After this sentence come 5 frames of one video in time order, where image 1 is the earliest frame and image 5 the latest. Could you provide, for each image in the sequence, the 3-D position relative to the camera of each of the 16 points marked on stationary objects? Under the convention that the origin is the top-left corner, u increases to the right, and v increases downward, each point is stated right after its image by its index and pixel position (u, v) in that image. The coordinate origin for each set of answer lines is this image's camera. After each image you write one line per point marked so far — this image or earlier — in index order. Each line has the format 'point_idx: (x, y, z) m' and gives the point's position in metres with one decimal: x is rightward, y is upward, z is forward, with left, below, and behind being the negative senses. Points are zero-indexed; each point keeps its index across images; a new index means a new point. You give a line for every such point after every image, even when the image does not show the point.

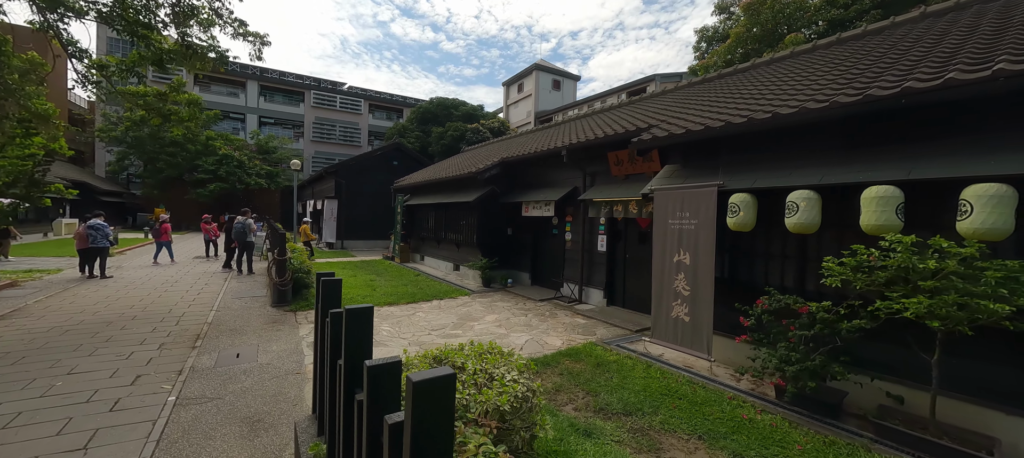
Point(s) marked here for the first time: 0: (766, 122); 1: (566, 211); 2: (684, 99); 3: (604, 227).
0: (+2.6, +1.1, +3.8) m
1: (+1.2, +0.4, +8.1) m
2: (+3.4, +2.7, +7.7) m
3: (+1.7, 0.0, +7.2) m
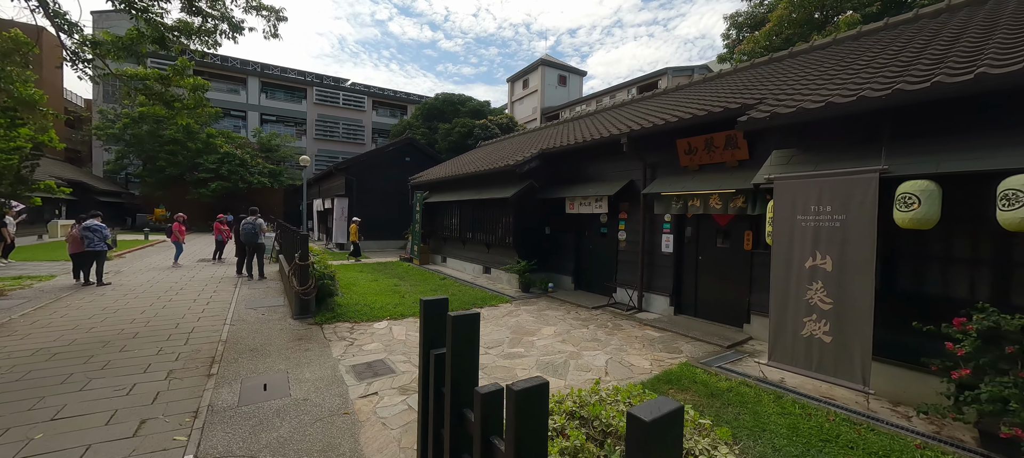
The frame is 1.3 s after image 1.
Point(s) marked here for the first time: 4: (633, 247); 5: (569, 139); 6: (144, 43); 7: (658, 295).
0: (+3.5, +1.1, +2.9) m
1: (+2.1, +0.4, +7.2) m
2: (+4.3, +2.8, +6.8) m
3: (+2.6, +0.1, +6.3) m
4: (+2.2, -0.3, +6.9) m
5: (+1.2, +1.9, +8.0) m
6: (-6.1, +3.1, +6.2) m
7: (+2.5, -1.1, +6.5) m
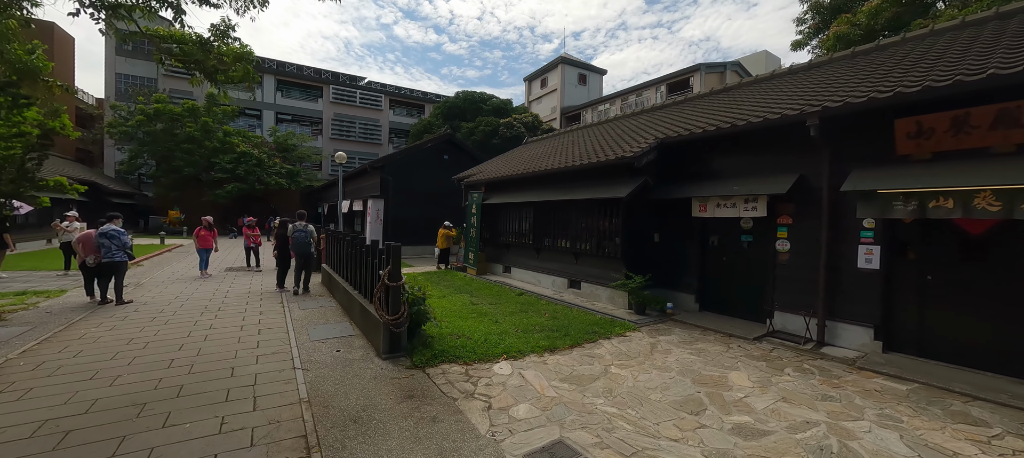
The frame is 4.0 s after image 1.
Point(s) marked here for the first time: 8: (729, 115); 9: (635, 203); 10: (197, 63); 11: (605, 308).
0: (+5.4, +1.0, +1.4) m
1: (+4.0, +0.3, +5.6) m
2: (+6.3, +2.6, +5.3) m
3: (+4.6, 0.0, +4.7) m
4: (+4.2, -0.5, +5.3) m
5: (+3.2, +1.8, +6.5) m
6: (-4.1, +3.0, +4.7) m
7: (+4.5, -1.3, +4.9) m
8: (+3.6, +1.9, +6.2) m
9: (+2.3, +0.5, +6.9) m
10: (-4.5, +2.4, +5.3) m
11: (+1.7, -1.5, +6.9) m
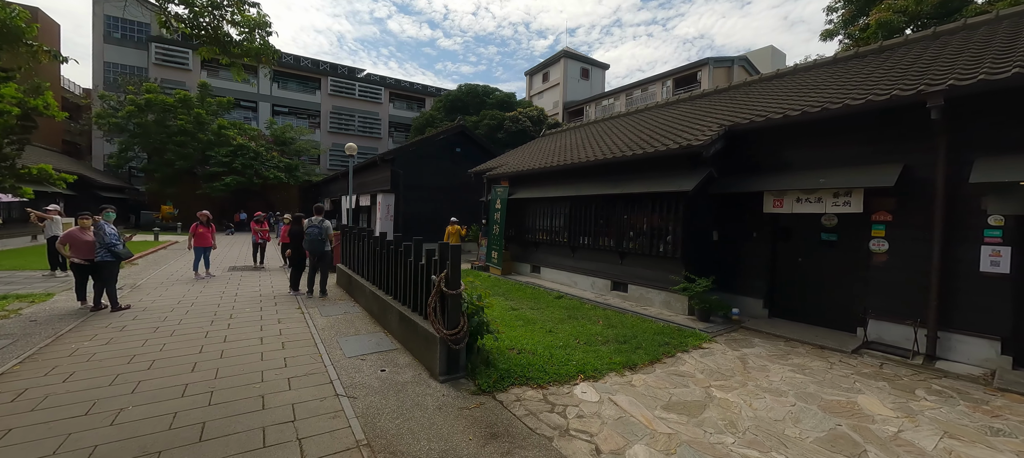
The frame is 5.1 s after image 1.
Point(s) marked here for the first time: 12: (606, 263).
0: (+6.3, +1.0, +0.7) m
1: (+4.8, +0.3, +5.0) m
2: (+7.1, +2.7, +4.6) m
3: (+5.4, 0.0, +4.1) m
4: (+5.0, -0.4, +4.7) m
5: (+4.0, +1.8, +5.8) m
6: (-3.3, +3.0, +3.9) m
7: (+5.3, -1.2, +4.3) m
8: (+4.4, +1.9, +5.5) m
9: (+3.1, +0.5, +6.2) m
10: (-3.7, +2.4, +4.5) m
11: (+2.5, -1.4, +6.3) m
12: (+1.9, -0.7, +7.7) m
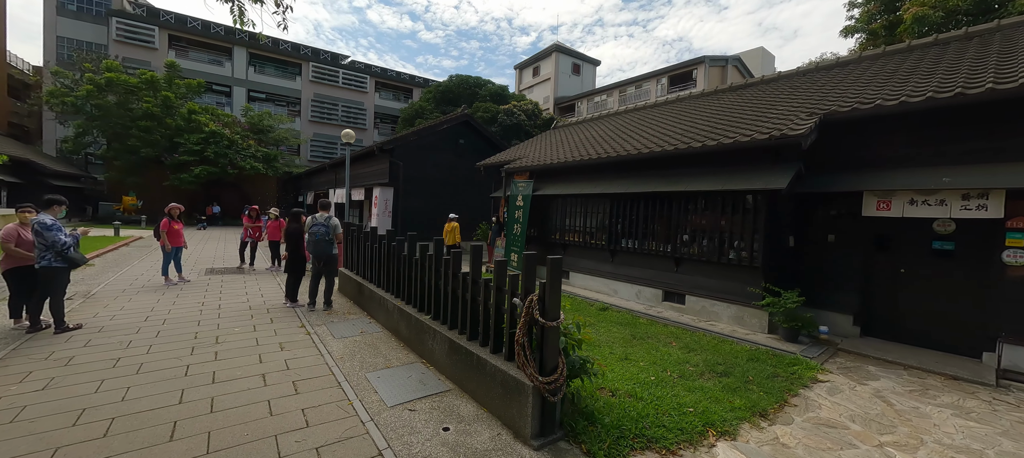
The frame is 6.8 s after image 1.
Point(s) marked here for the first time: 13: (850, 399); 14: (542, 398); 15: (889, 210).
0: (+7.3, +0.9, 0.0) m
1: (+5.6, +0.2, +4.2) m
2: (+8.0, +2.5, +4.0) m
3: (+6.3, -0.1, +3.4) m
4: (+5.8, -0.5, +3.9) m
5: (+4.8, +1.8, +5.0) m
6: (-2.4, +3.0, +2.7) m
7: (+6.1, -1.3, +3.6) m
8: (+5.2, +1.8, +4.7) m
9: (+3.8, +0.5, +5.4) m
10: (-2.8, +2.4, +3.3) m
11: (+3.2, -1.5, +5.4) m
12: (+2.6, -0.7, +6.8) m
13: (+3.2, -1.6, +3.6) m
14: (+0.2, -1.2, +2.7) m
15: (+4.8, +0.2, +4.8) m
